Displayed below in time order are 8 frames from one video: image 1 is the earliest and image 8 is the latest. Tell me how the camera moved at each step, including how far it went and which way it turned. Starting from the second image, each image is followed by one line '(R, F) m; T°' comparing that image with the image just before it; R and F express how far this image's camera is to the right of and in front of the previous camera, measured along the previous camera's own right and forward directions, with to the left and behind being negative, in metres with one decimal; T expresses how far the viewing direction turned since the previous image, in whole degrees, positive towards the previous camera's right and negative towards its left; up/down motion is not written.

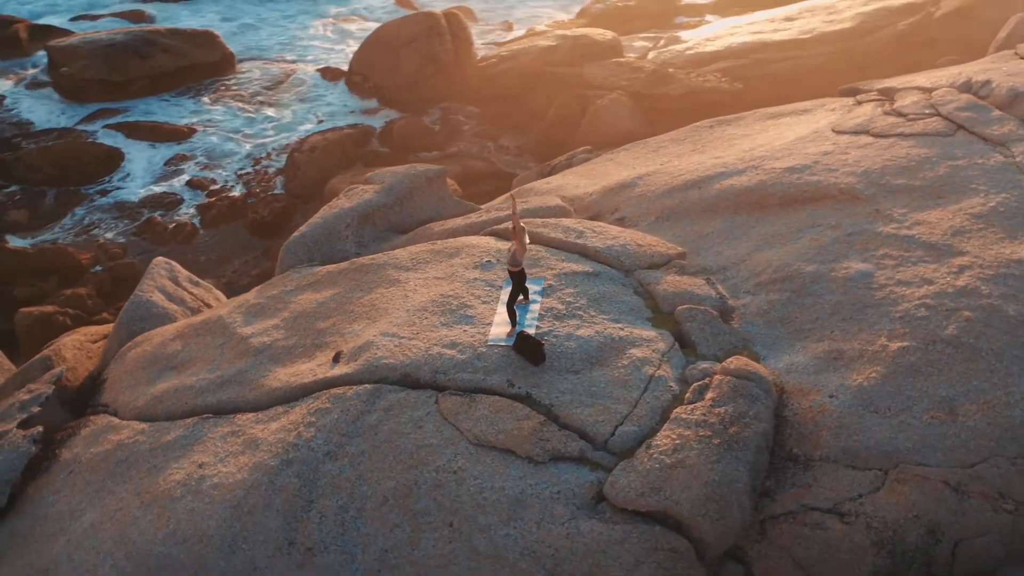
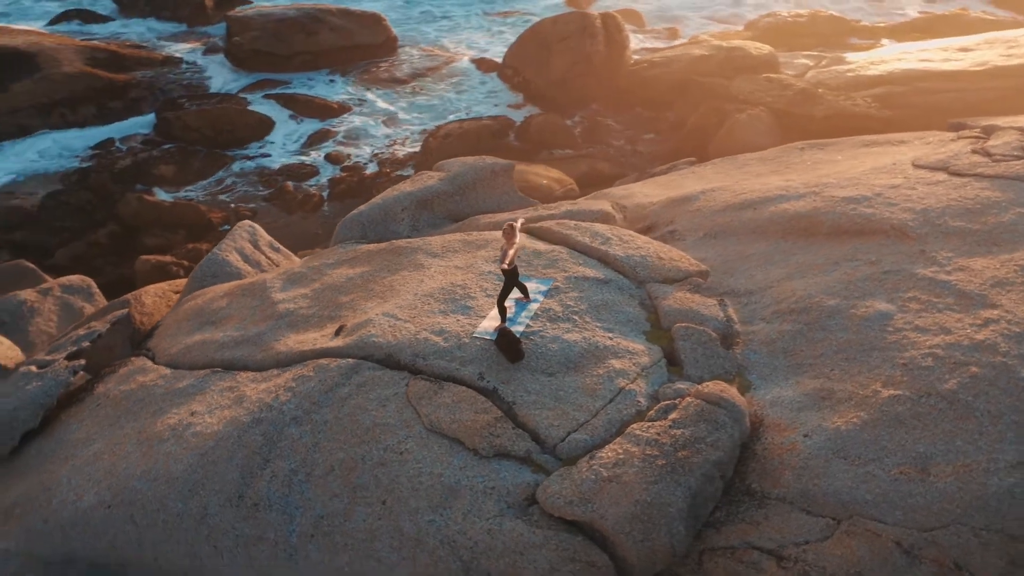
(+1.0, +0.1) m; -11°
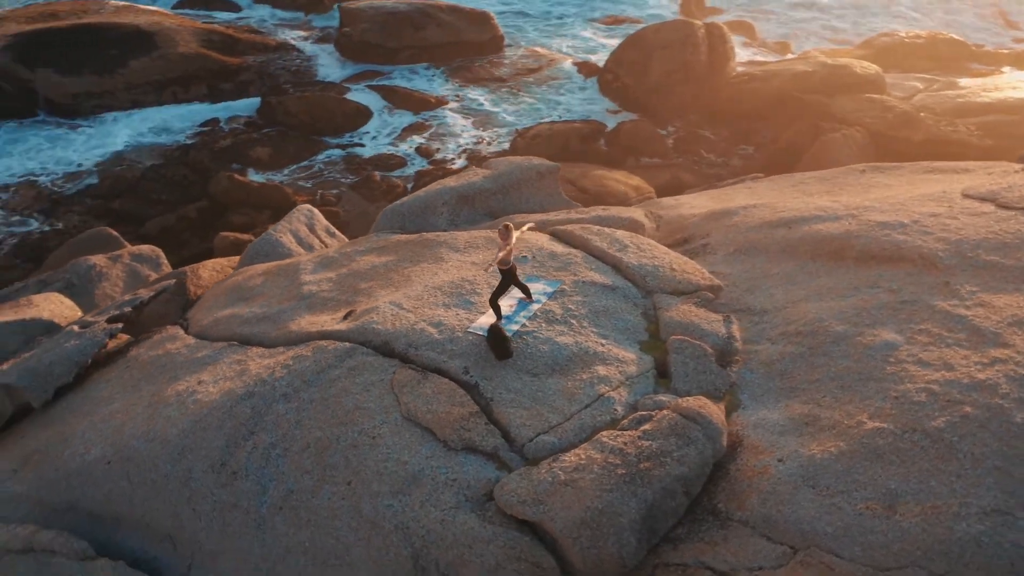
(+0.7, 0.0) m; -7°
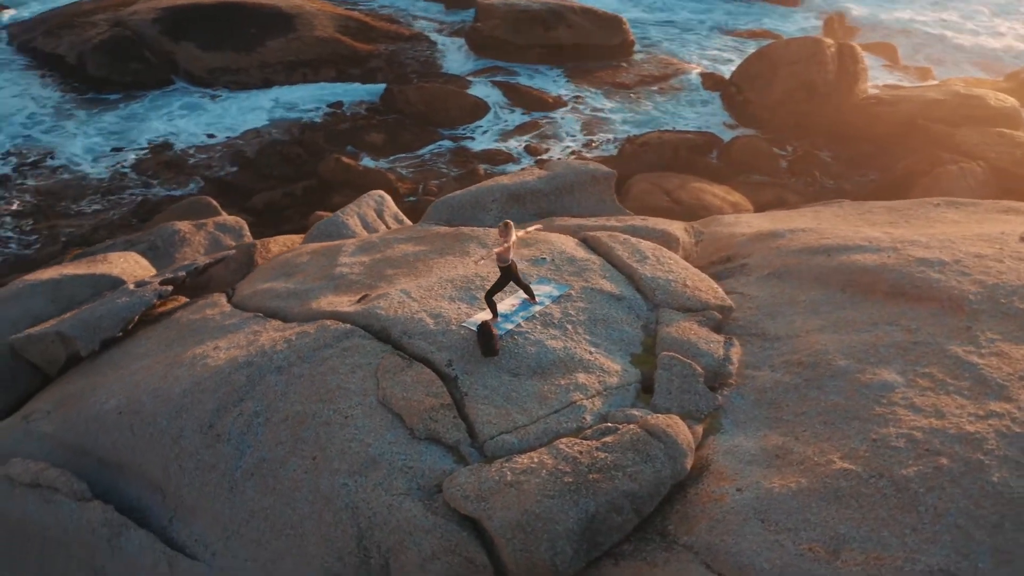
(+0.8, 0.0) m; -9°
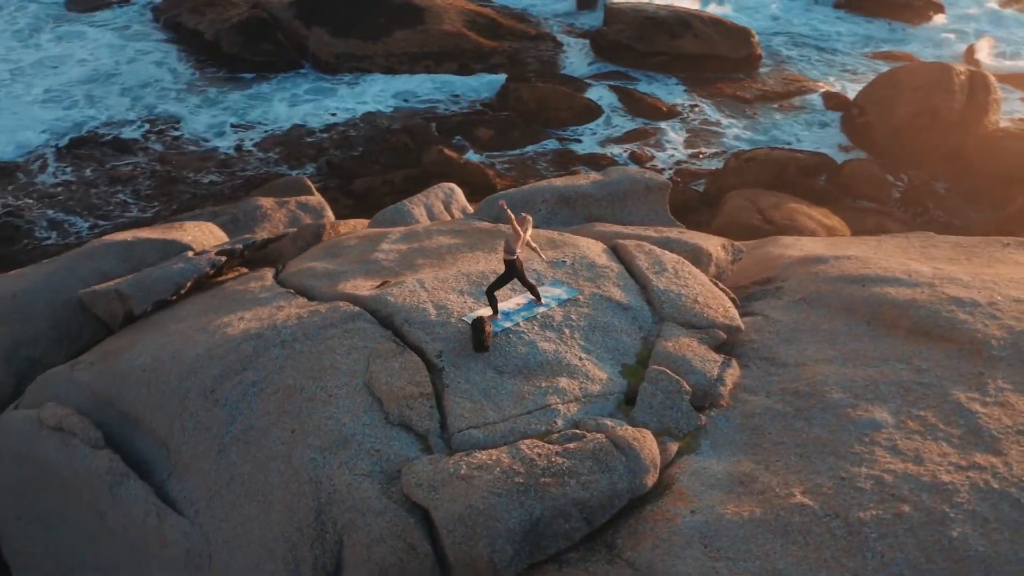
(+0.8, 0.0) m; -8°
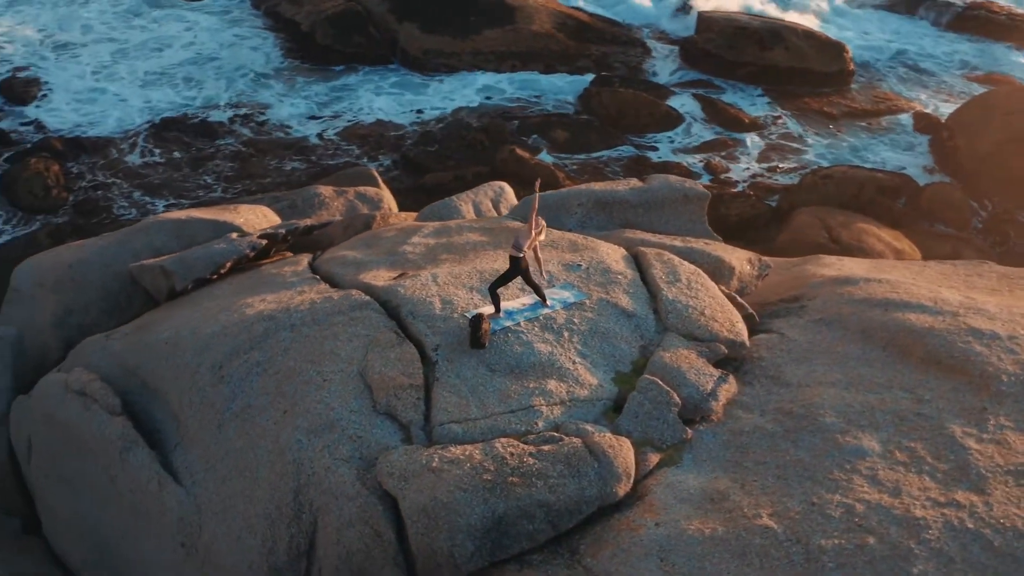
(+0.5, 0.0) m; -6°
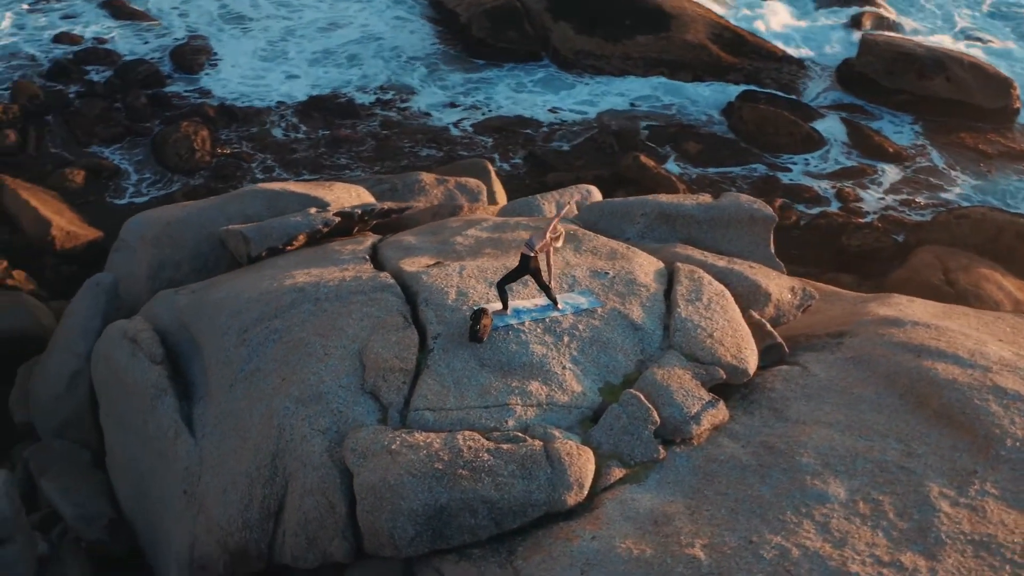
(+0.9, 0.0) m; -10°
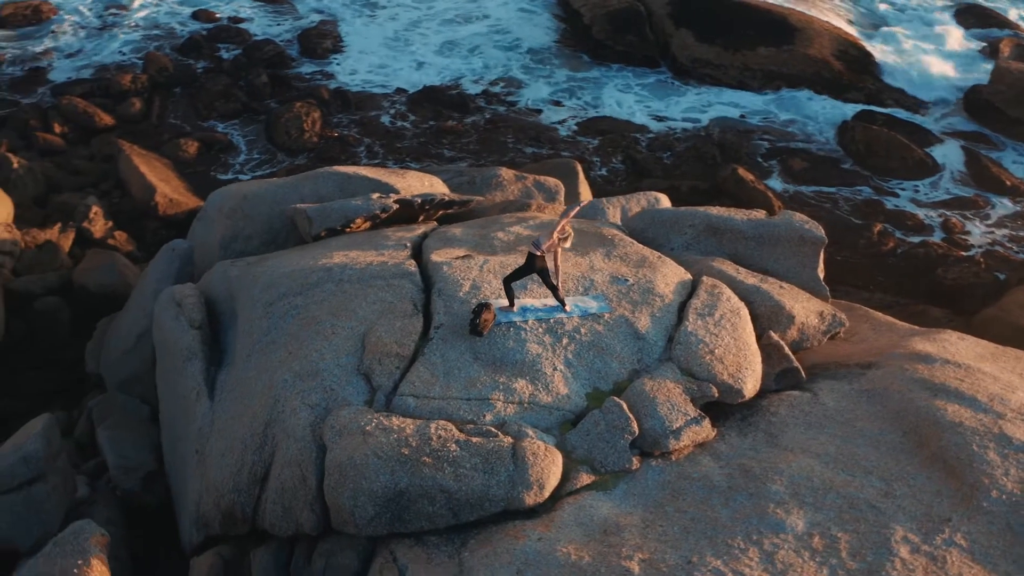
(+0.7, 0.0) m; -8°
